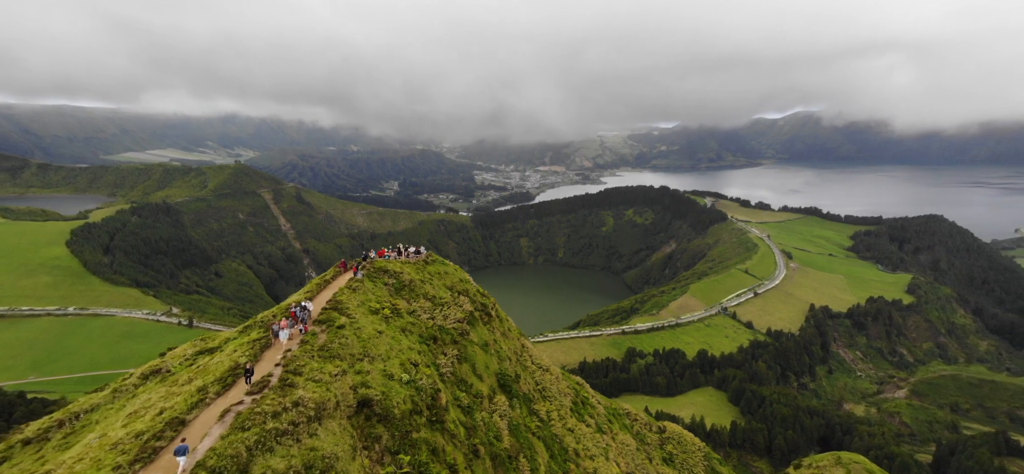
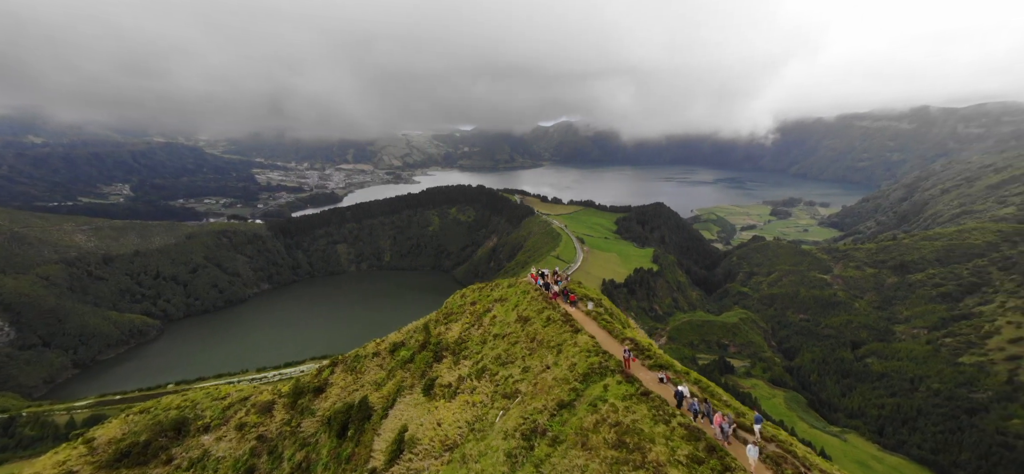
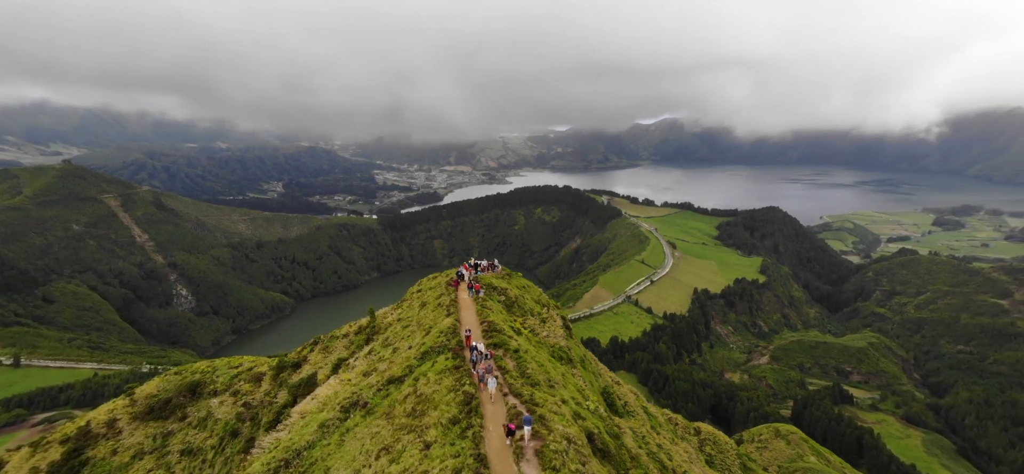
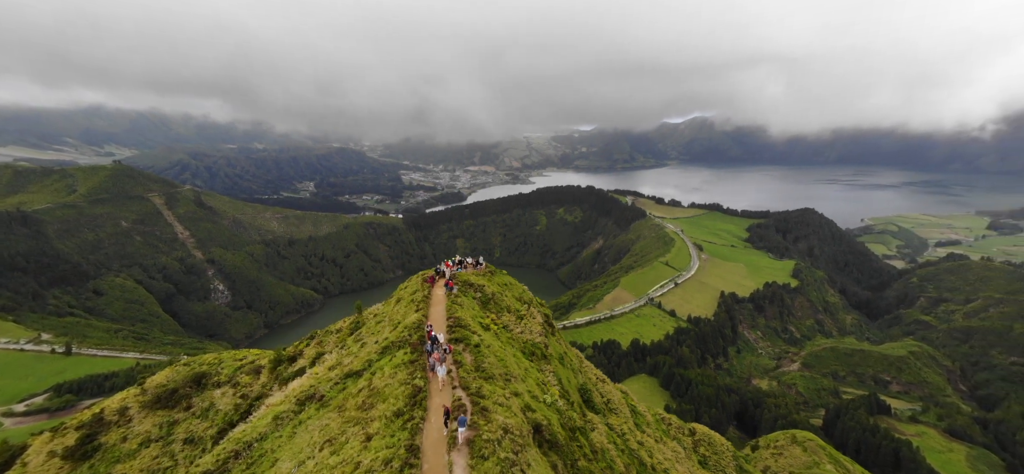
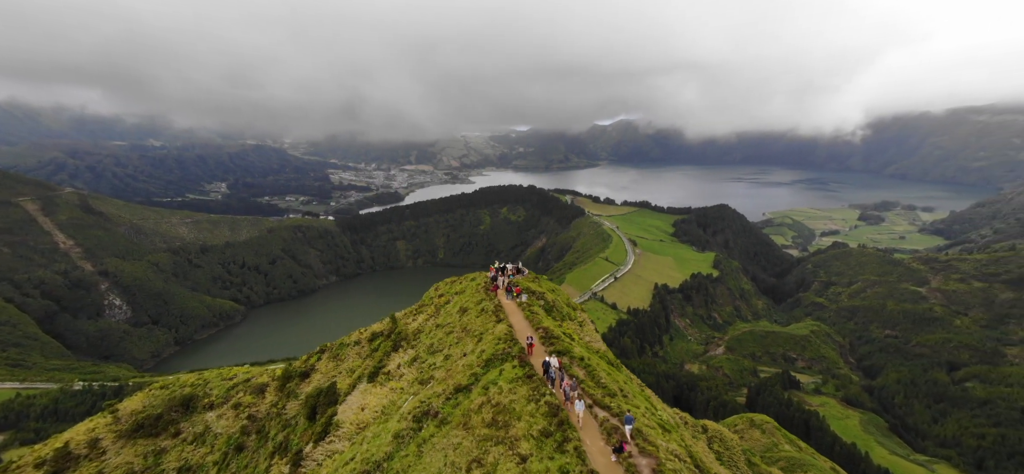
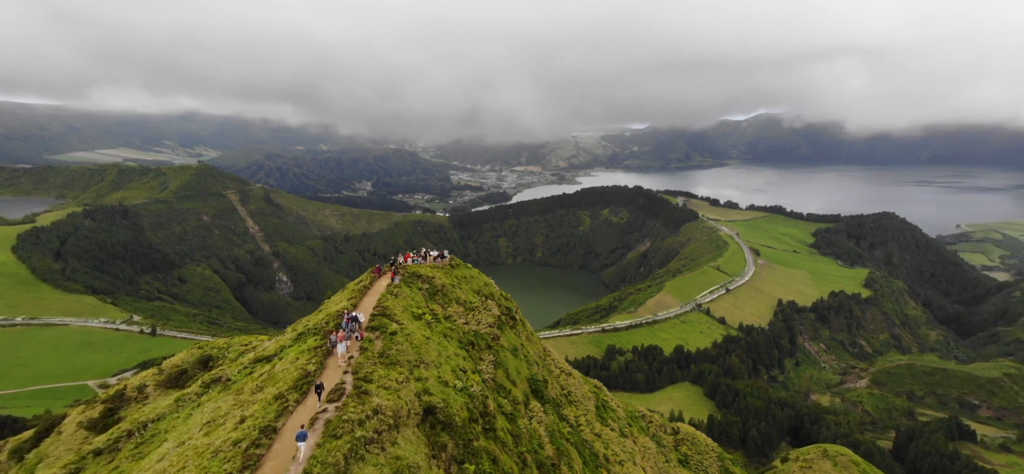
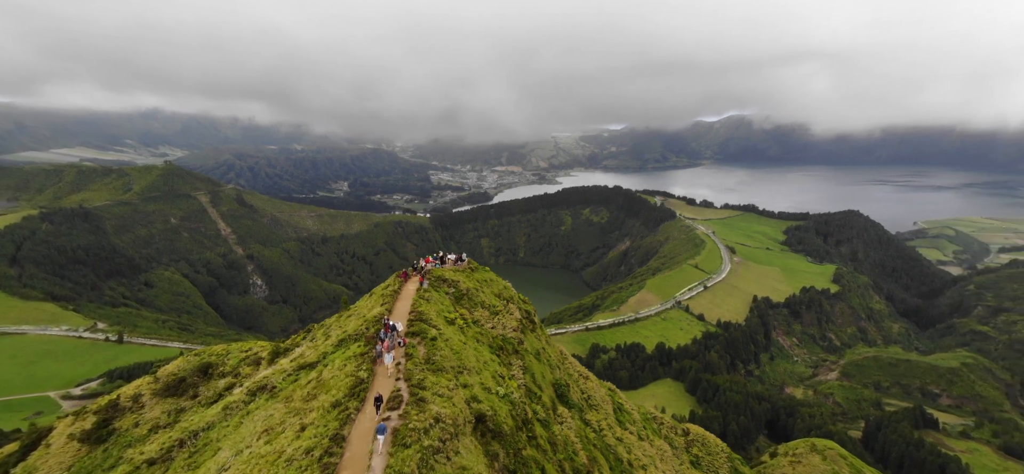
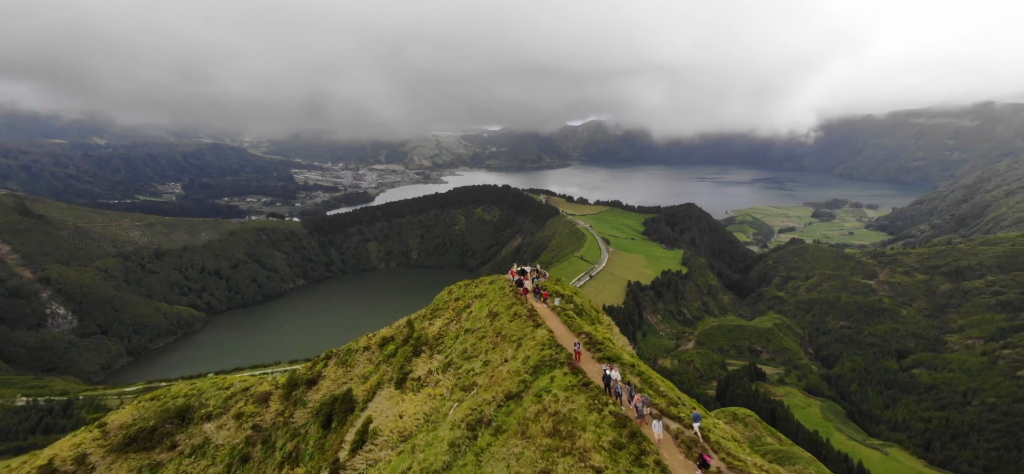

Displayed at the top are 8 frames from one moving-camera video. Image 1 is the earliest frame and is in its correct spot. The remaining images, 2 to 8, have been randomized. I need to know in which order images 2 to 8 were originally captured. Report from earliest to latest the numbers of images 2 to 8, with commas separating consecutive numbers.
6, 7, 4, 3, 5, 8, 2
